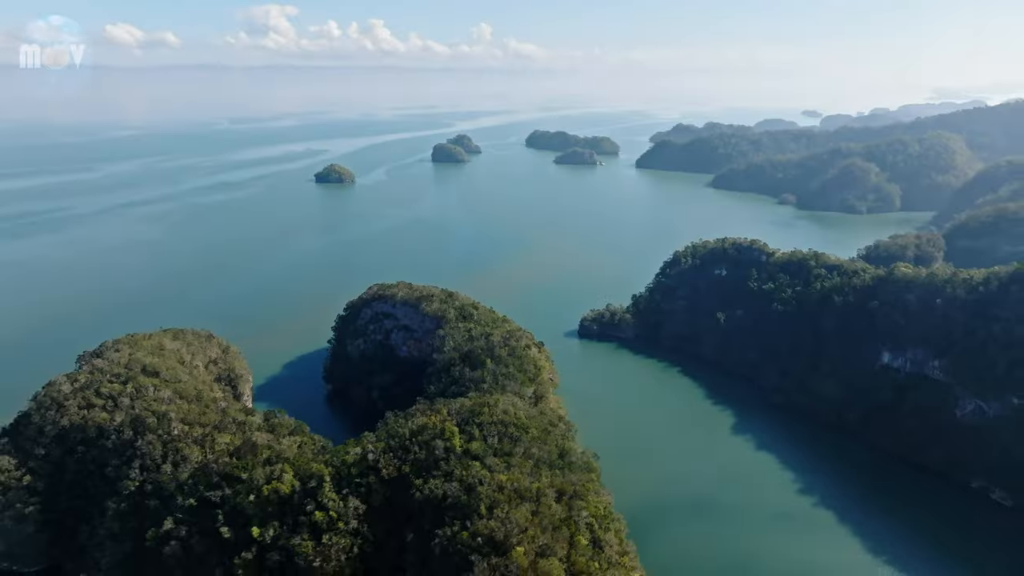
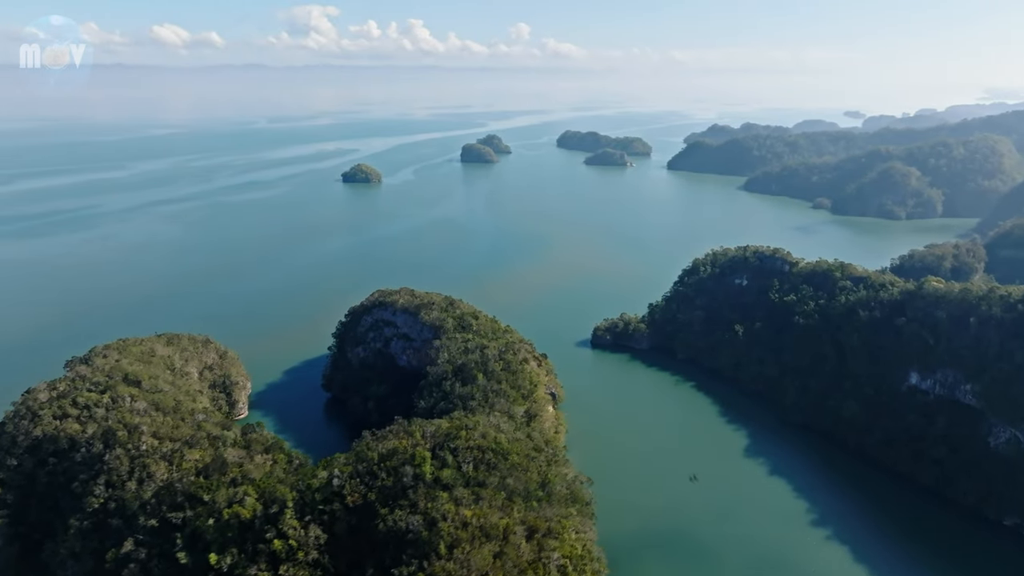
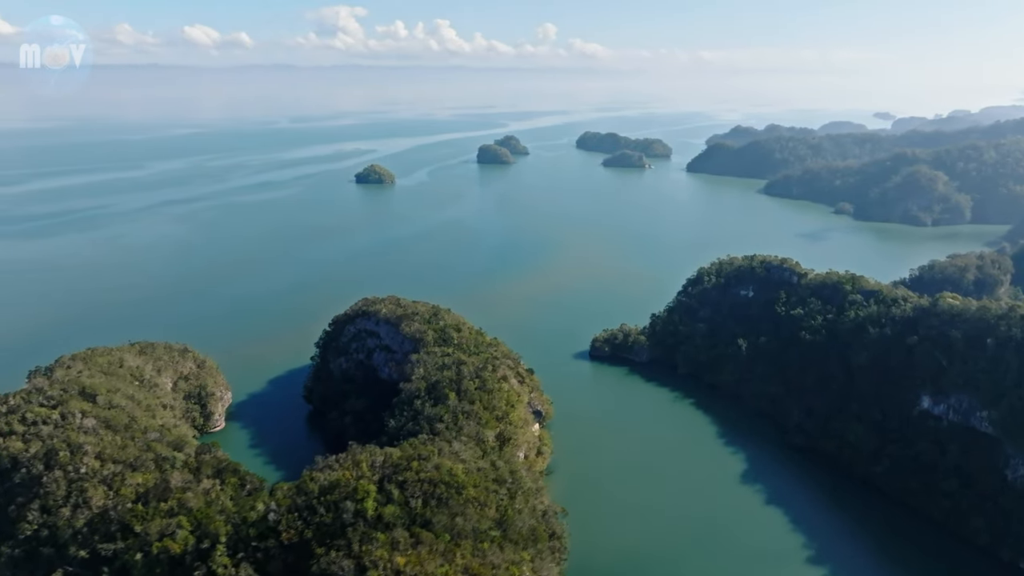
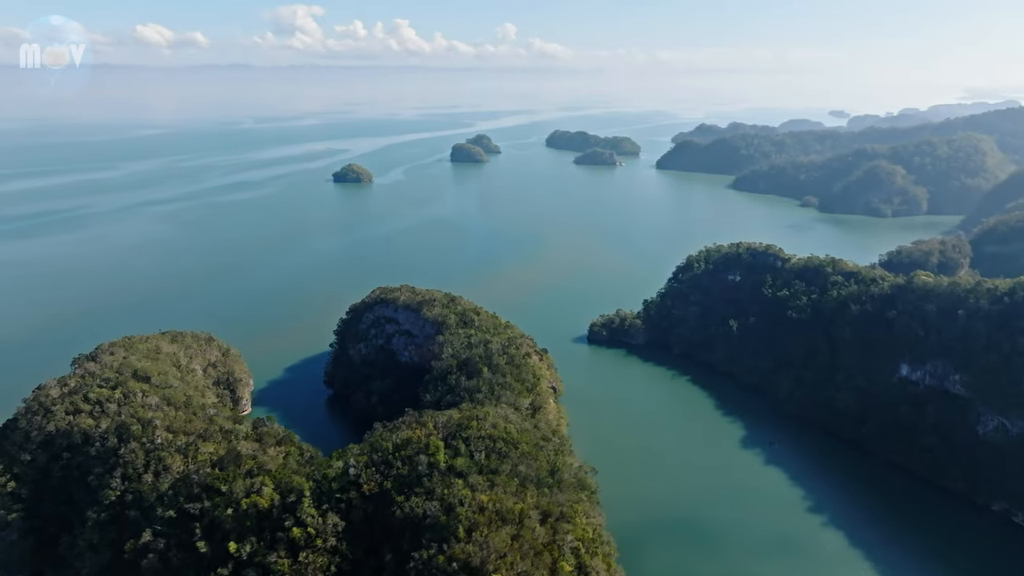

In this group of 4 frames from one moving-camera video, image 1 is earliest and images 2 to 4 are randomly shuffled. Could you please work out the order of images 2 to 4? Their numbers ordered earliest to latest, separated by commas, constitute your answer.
4, 2, 3
